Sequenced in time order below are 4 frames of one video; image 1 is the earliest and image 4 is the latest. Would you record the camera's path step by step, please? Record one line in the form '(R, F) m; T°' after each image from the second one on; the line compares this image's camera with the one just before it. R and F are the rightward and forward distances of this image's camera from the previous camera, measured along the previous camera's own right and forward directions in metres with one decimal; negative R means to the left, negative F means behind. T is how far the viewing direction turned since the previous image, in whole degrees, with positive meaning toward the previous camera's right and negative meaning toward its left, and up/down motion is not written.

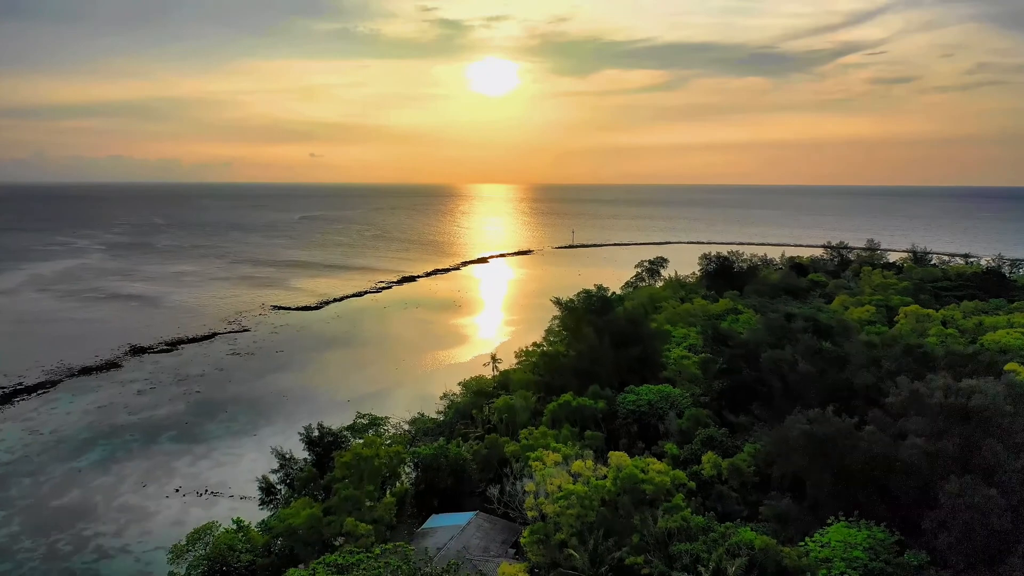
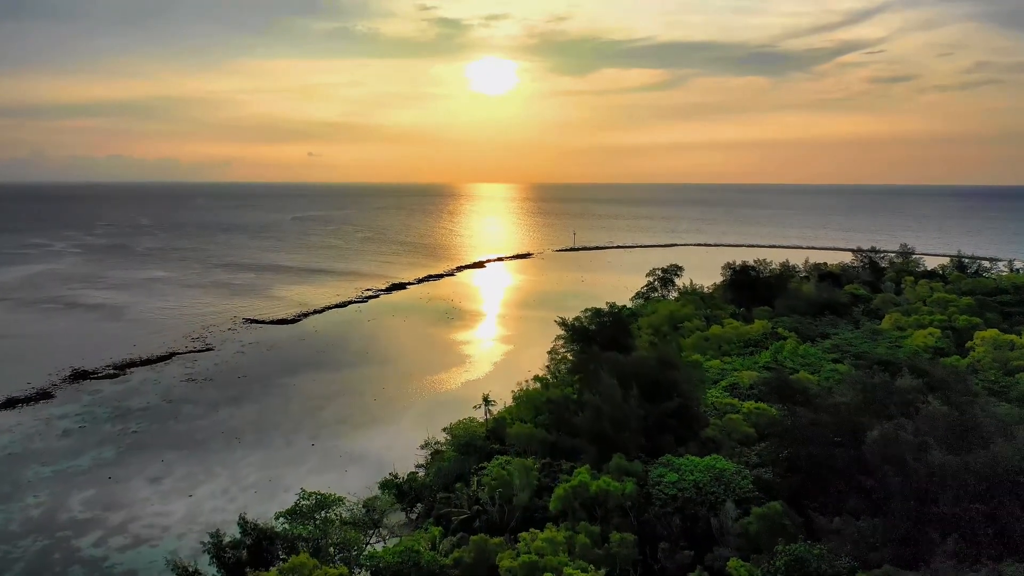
(+0.1, +4.8) m; 0°
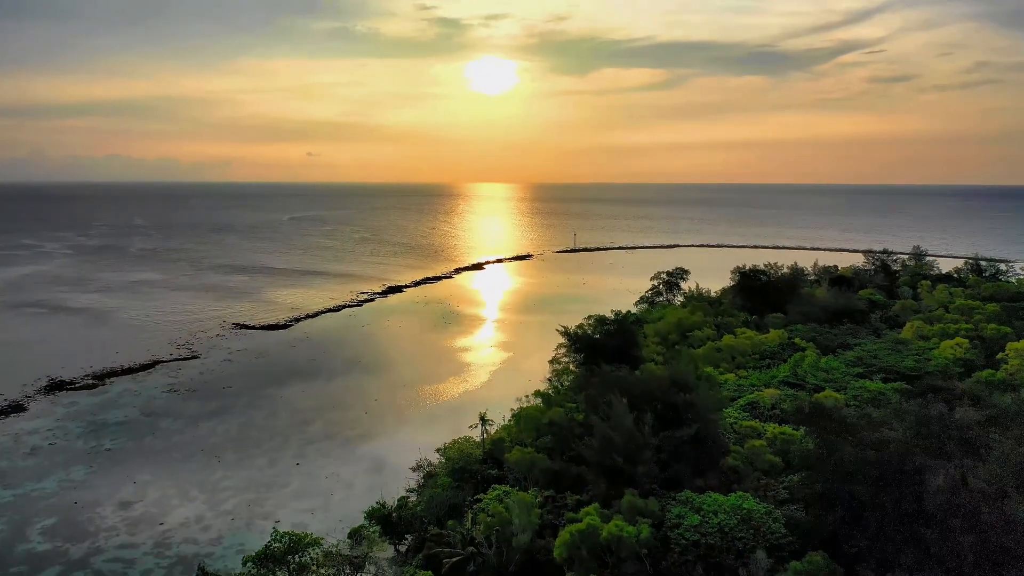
(0.0, +1.6) m; 0°
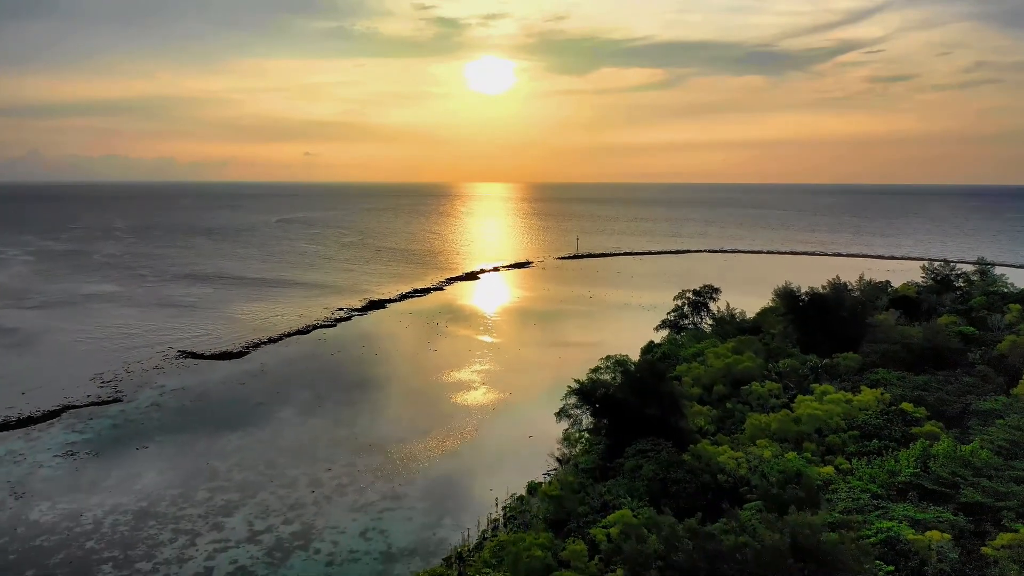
(+0.1, +6.8) m; 0°
